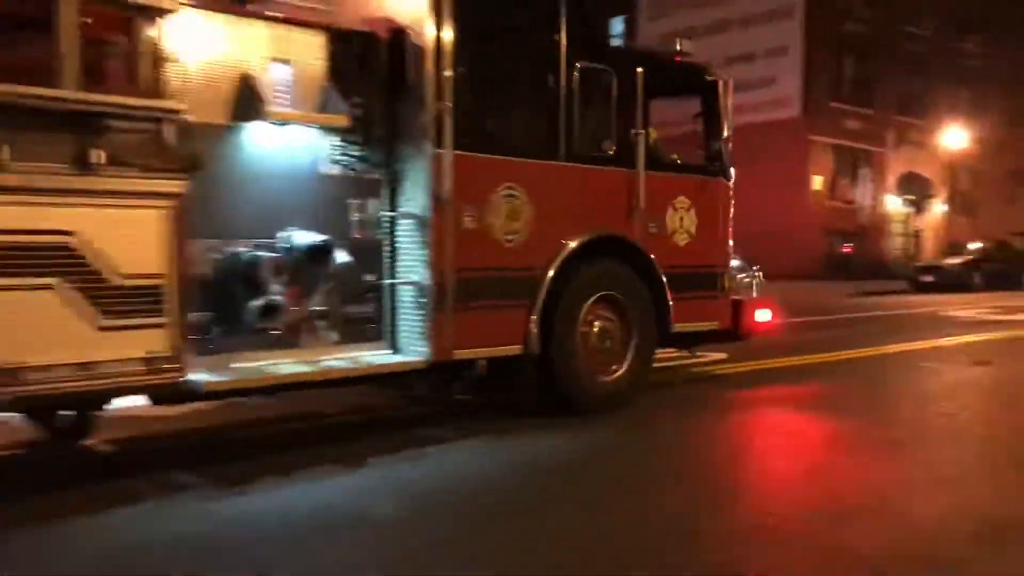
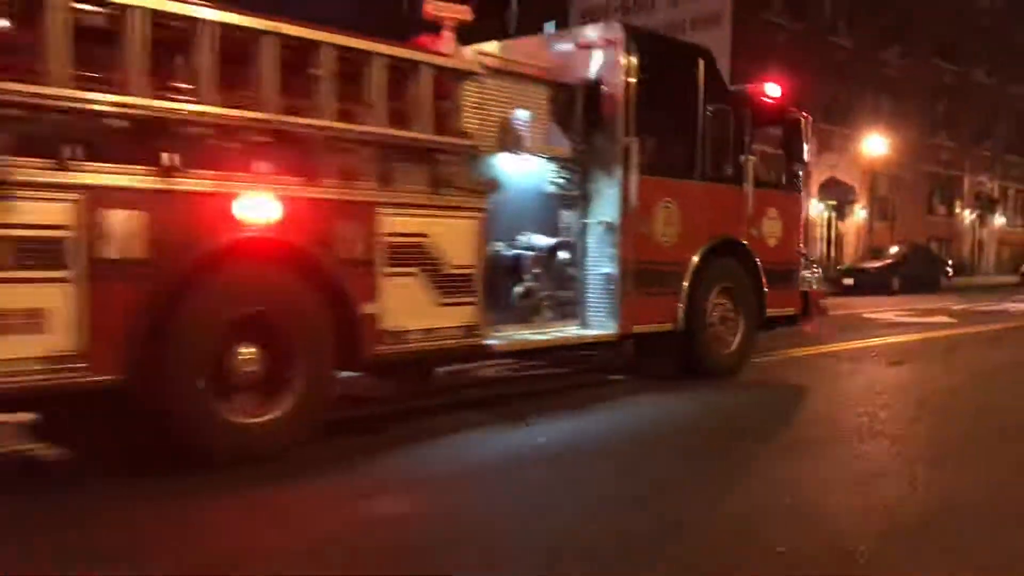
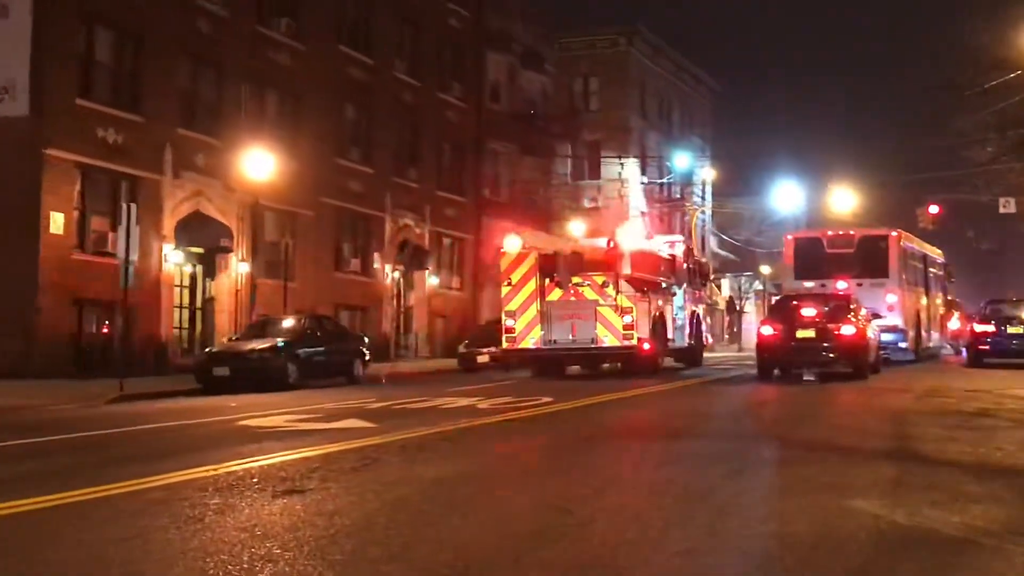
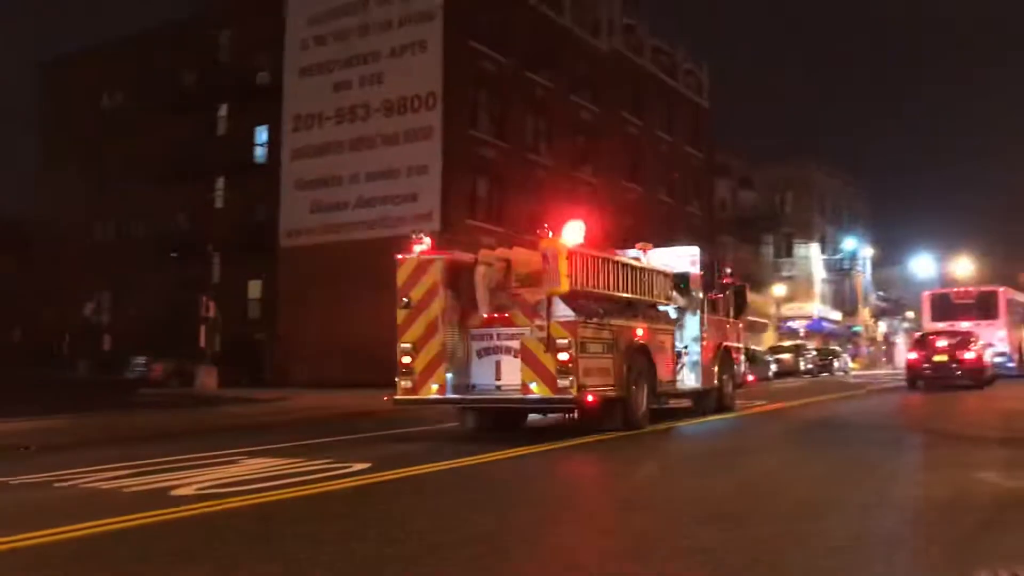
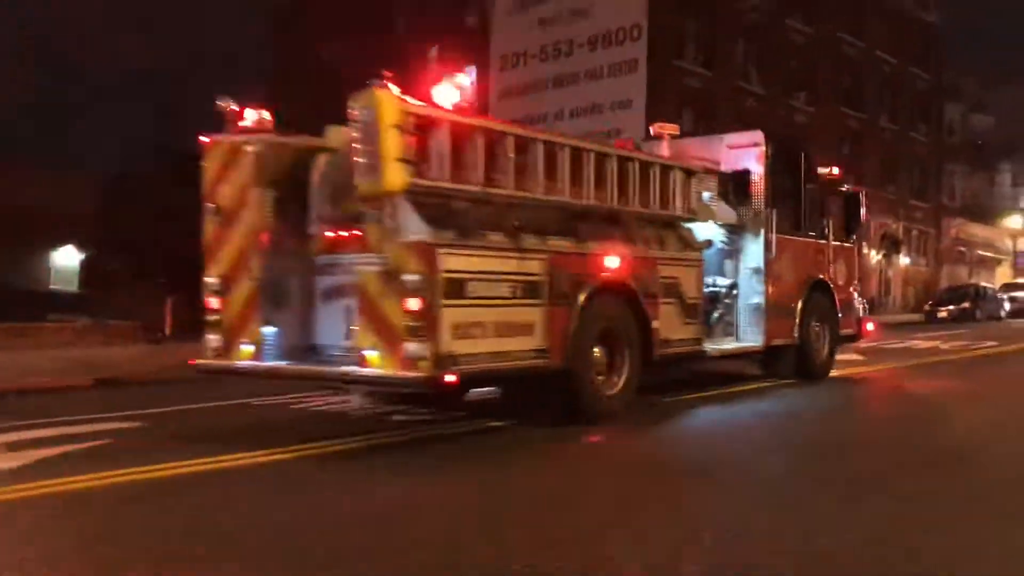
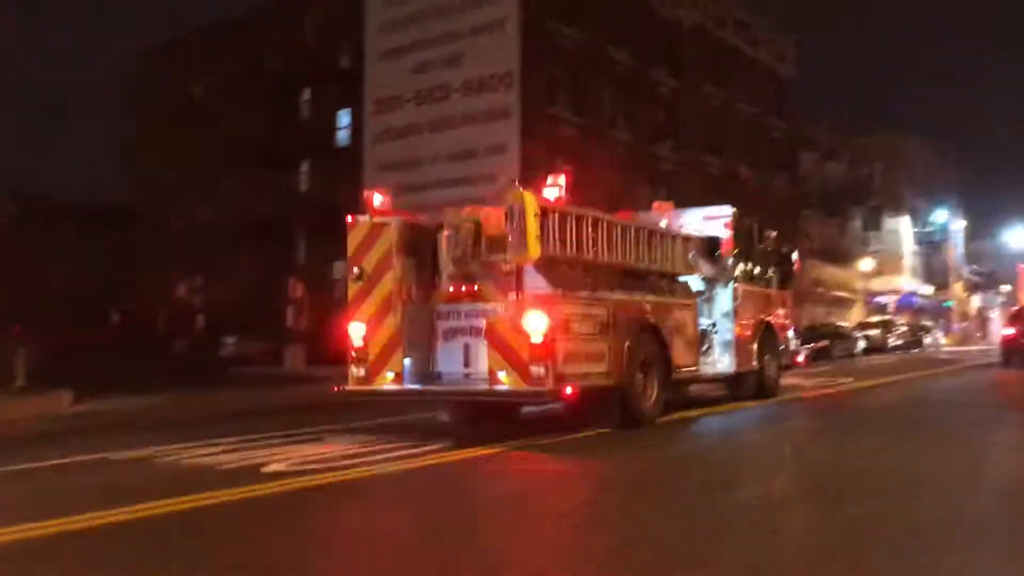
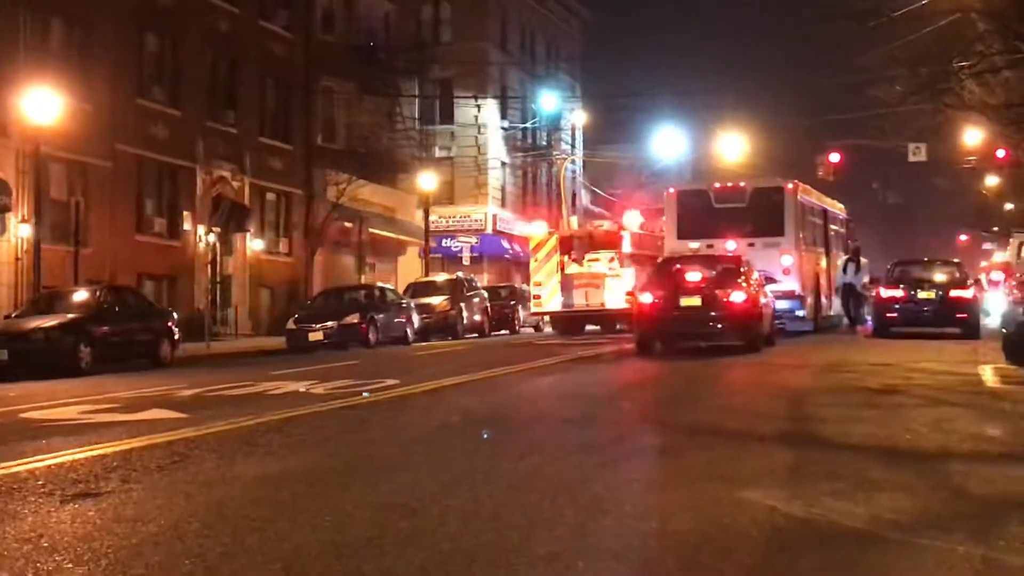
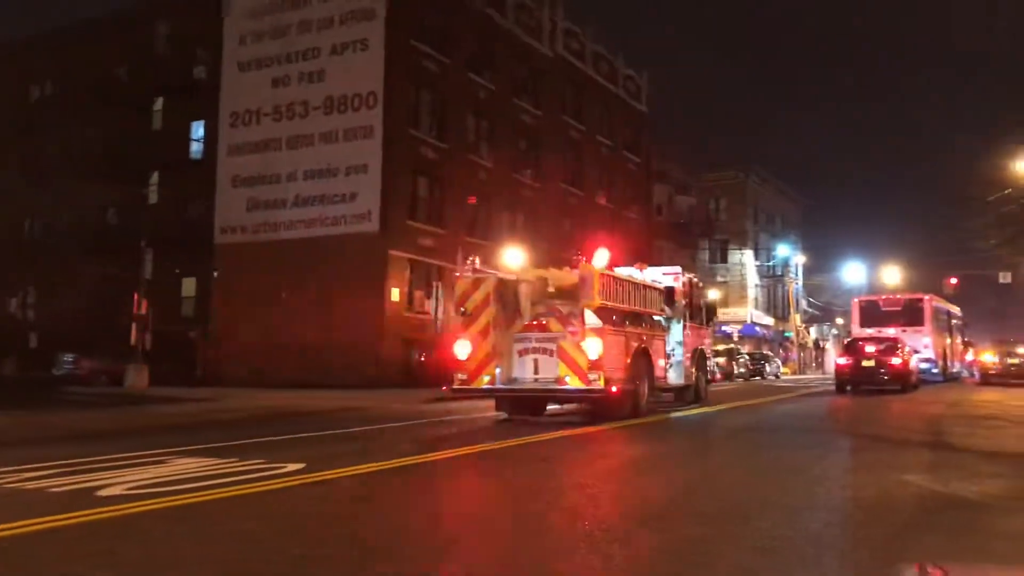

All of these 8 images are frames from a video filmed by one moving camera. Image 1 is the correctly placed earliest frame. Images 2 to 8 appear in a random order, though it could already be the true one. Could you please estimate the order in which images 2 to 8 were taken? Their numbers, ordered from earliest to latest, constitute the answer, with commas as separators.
2, 5, 6, 4, 8, 3, 7
